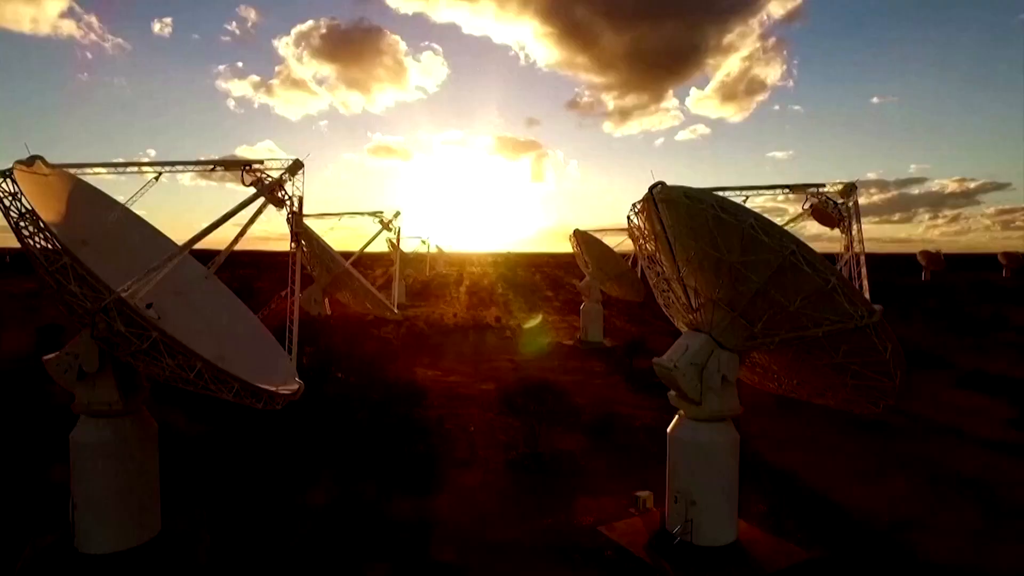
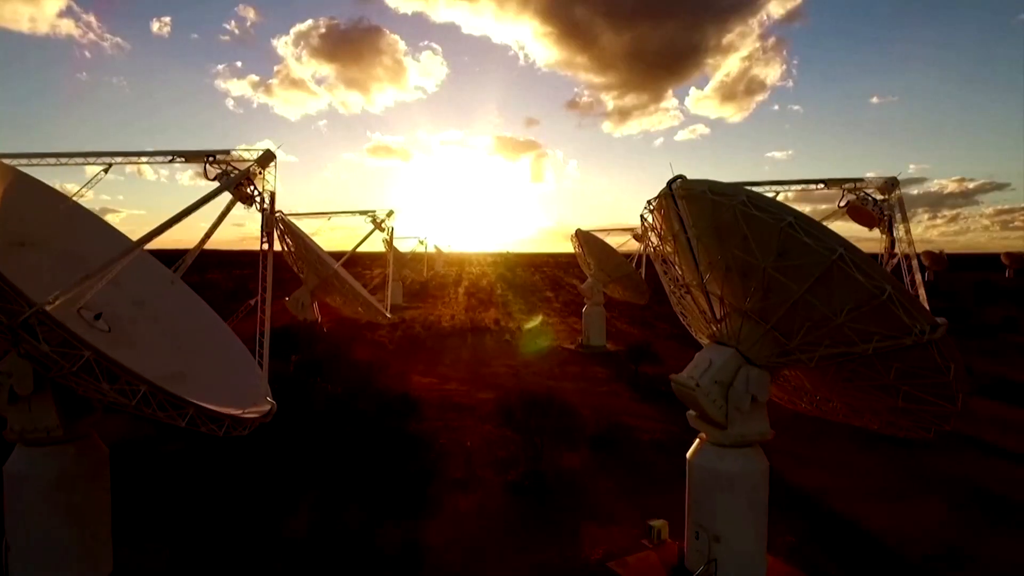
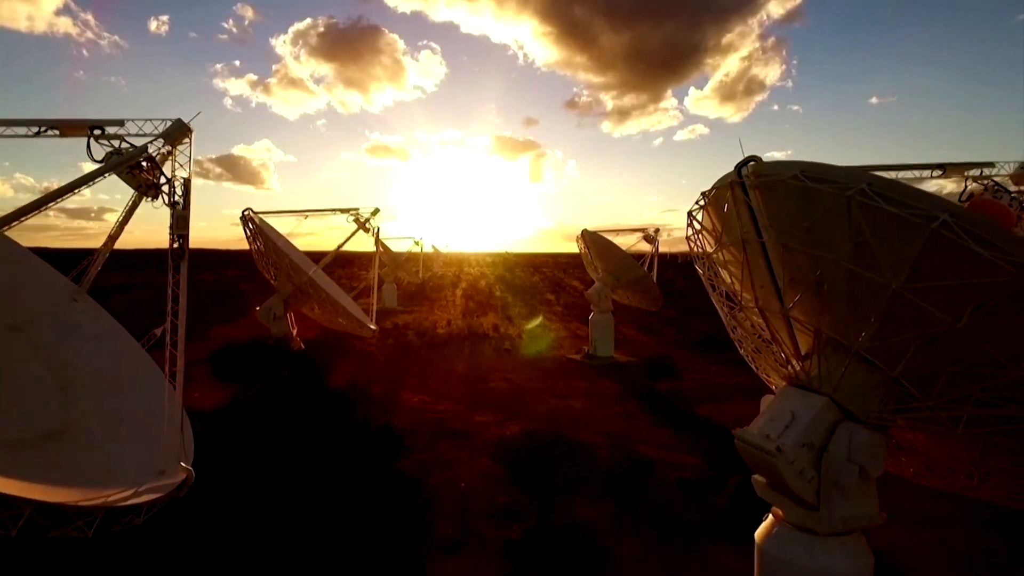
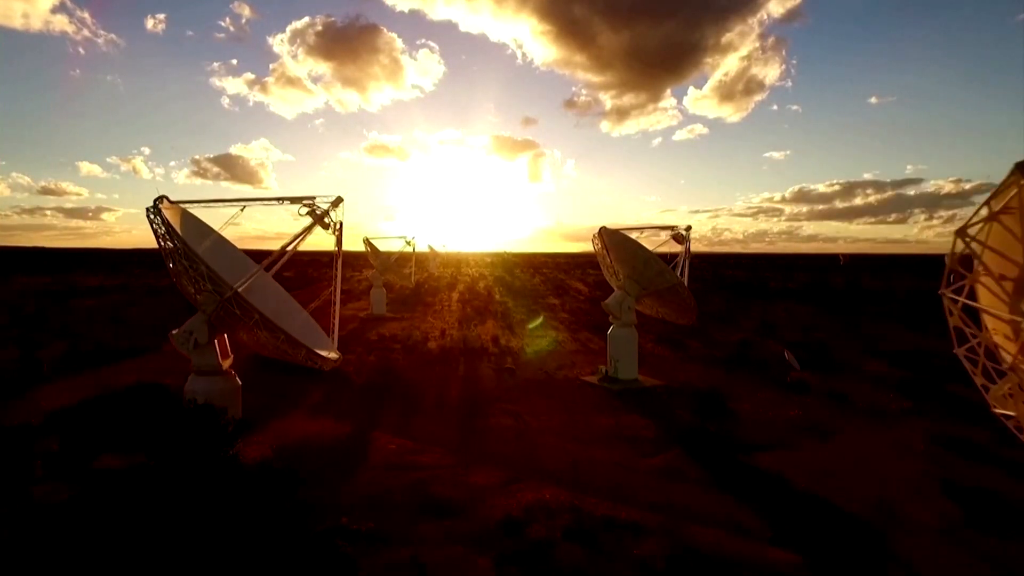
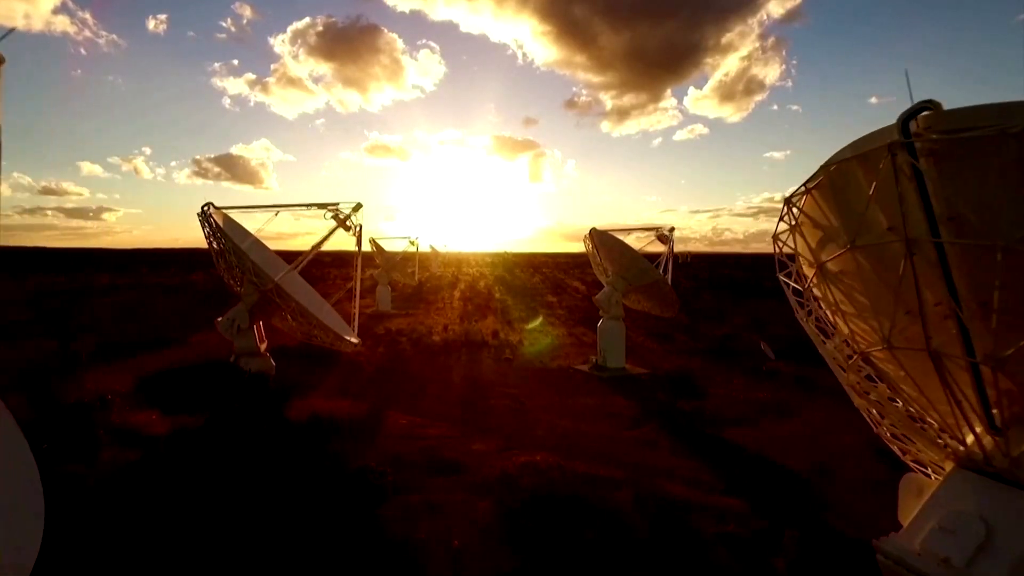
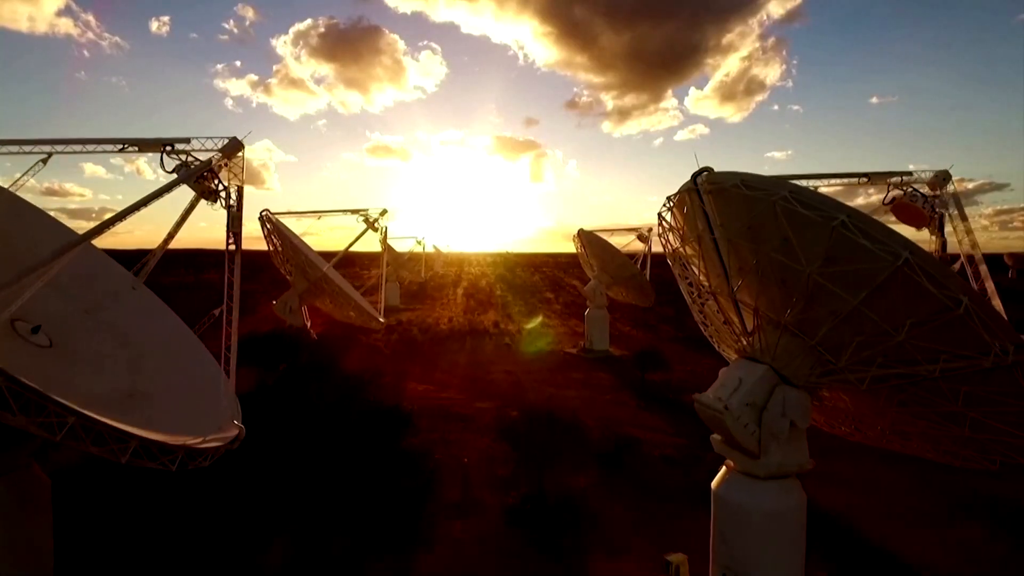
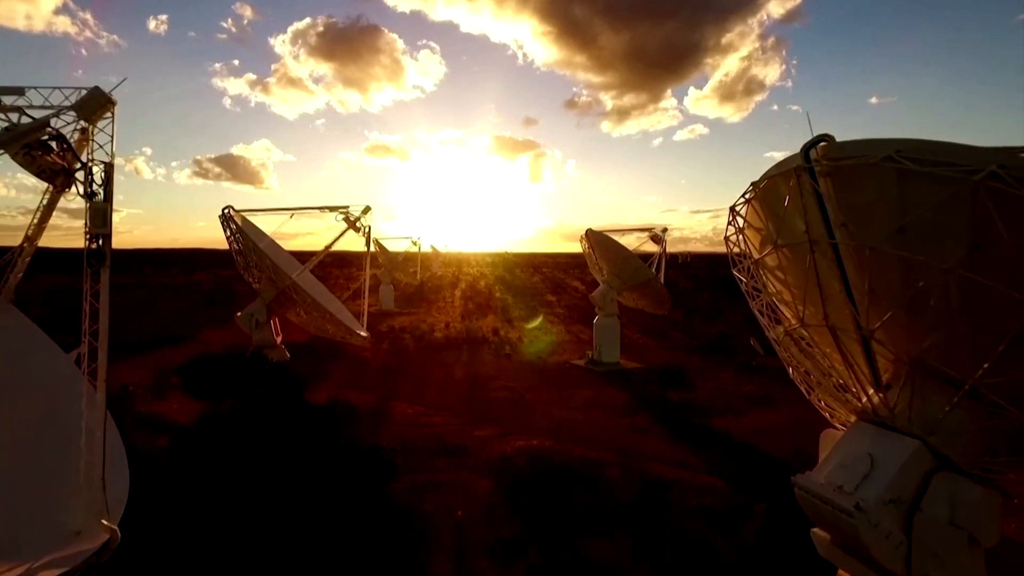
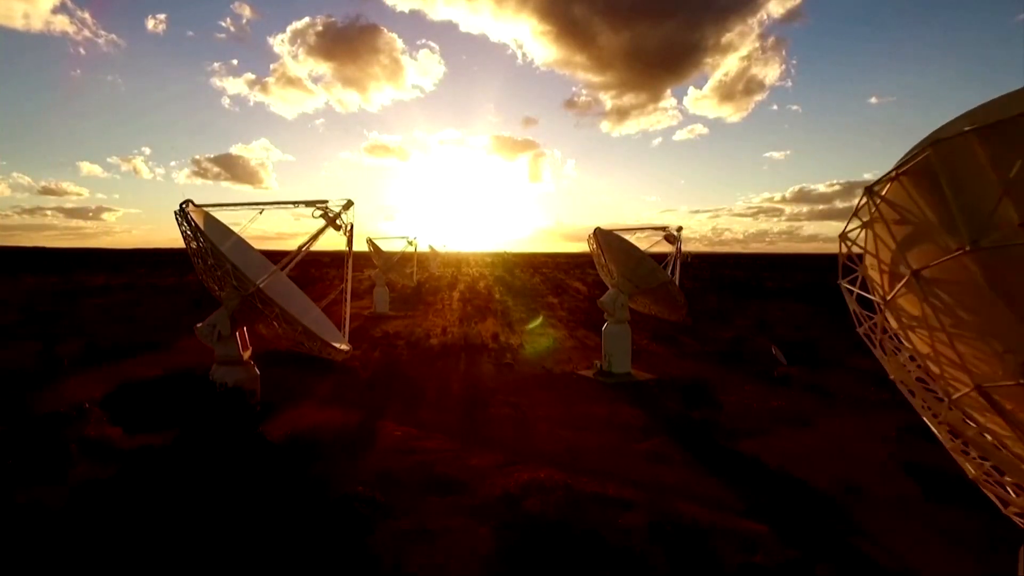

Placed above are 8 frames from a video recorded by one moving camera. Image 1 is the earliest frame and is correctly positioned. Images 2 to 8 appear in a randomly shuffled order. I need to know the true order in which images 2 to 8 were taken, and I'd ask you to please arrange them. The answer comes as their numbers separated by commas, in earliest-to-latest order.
2, 6, 3, 7, 5, 8, 4
